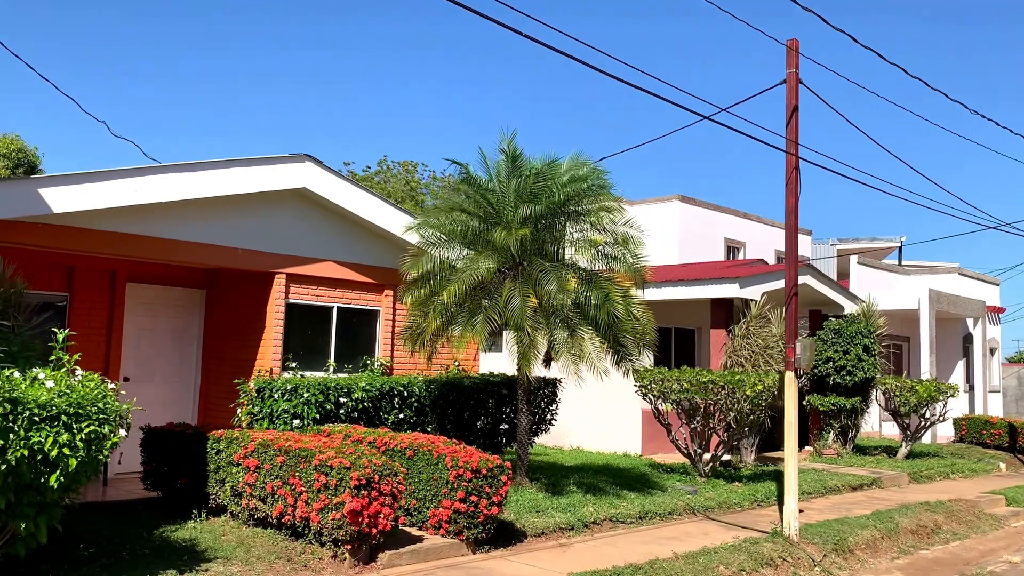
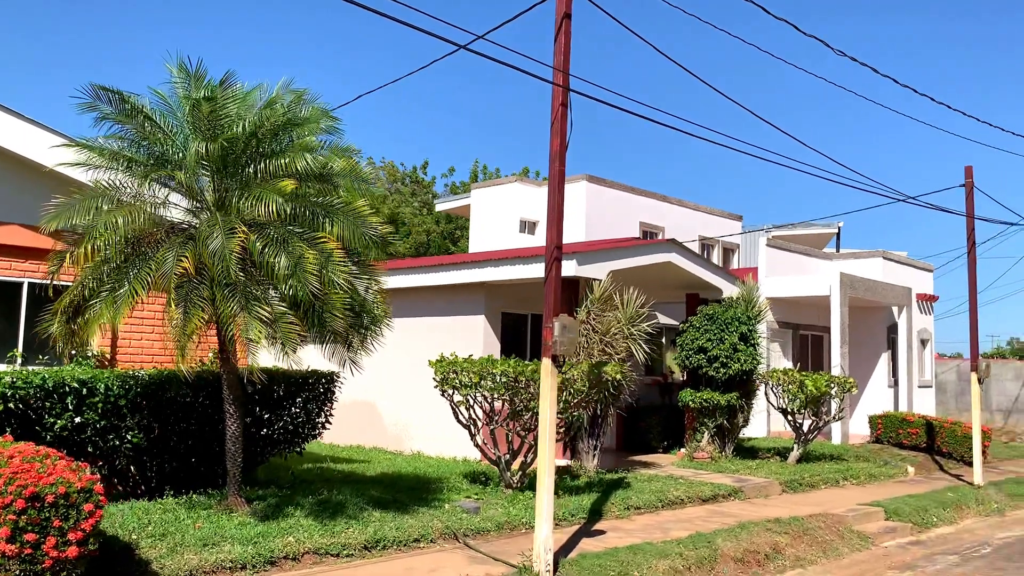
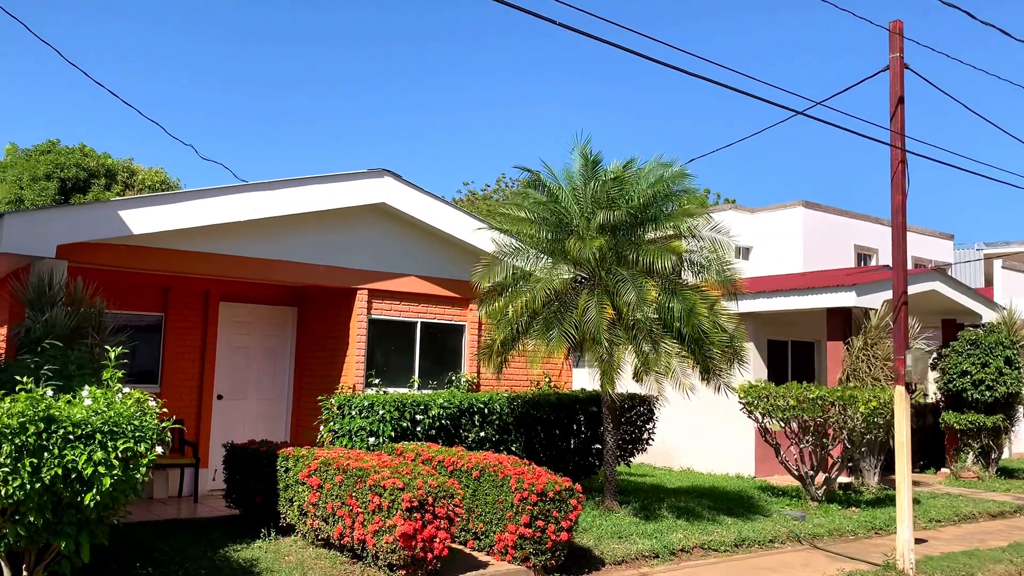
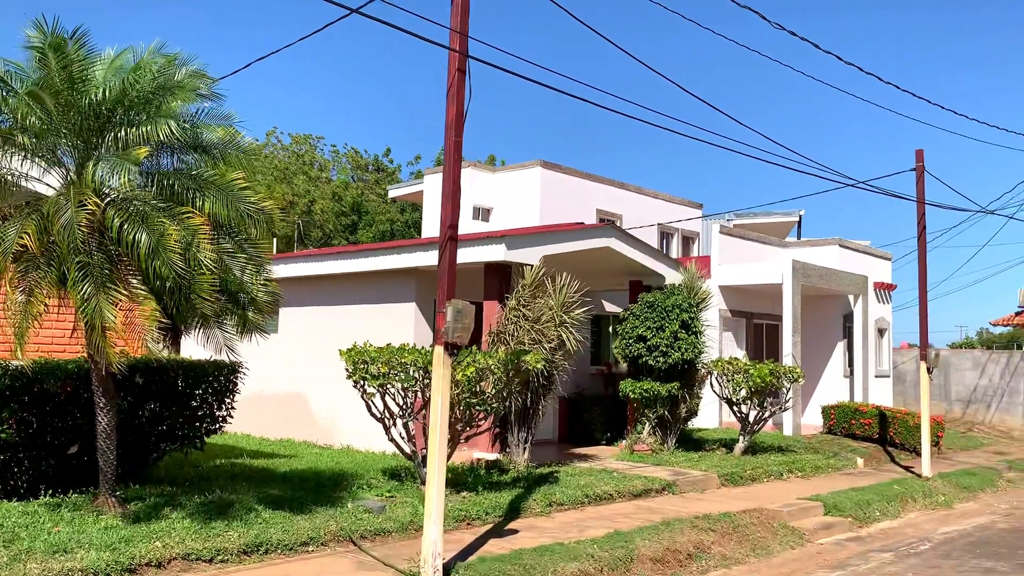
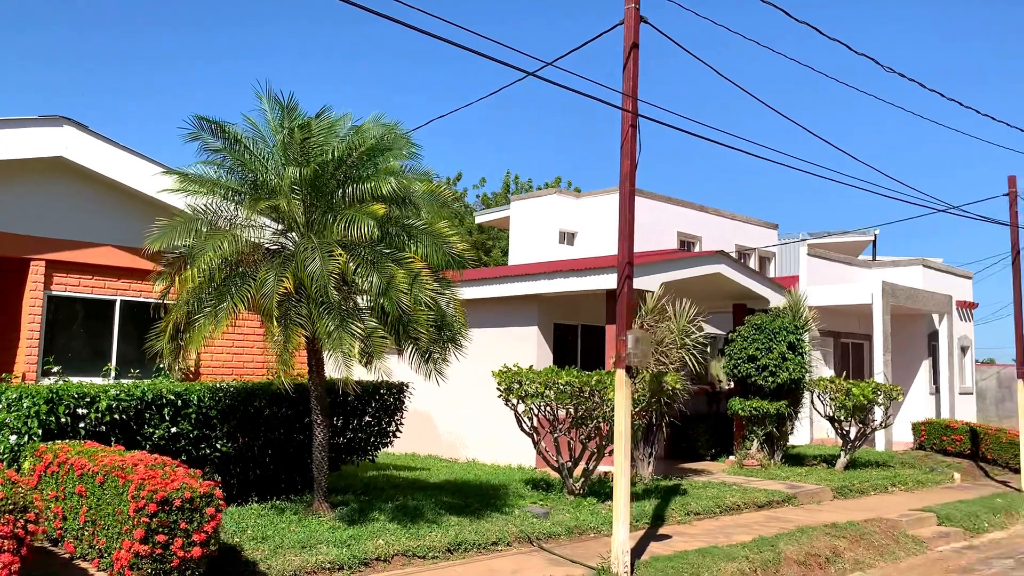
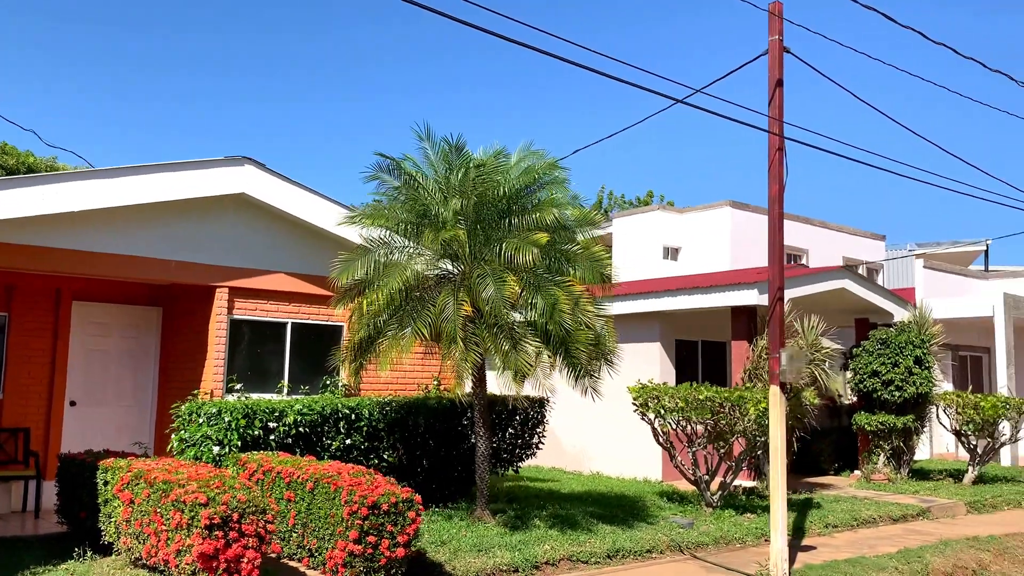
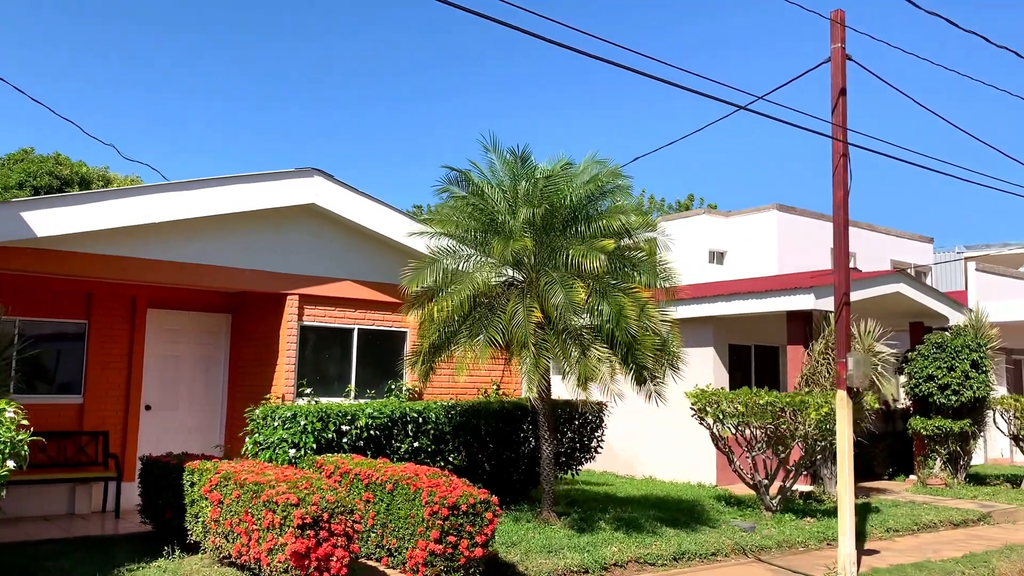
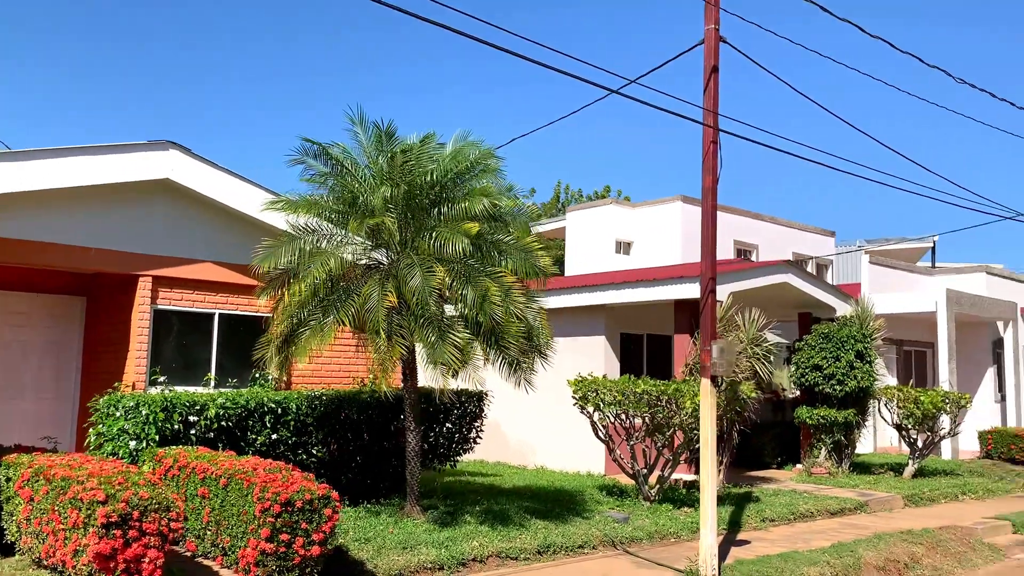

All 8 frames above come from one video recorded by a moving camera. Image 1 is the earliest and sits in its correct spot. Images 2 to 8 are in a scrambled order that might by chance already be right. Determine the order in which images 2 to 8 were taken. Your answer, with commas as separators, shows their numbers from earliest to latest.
3, 7, 6, 8, 5, 2, 4
